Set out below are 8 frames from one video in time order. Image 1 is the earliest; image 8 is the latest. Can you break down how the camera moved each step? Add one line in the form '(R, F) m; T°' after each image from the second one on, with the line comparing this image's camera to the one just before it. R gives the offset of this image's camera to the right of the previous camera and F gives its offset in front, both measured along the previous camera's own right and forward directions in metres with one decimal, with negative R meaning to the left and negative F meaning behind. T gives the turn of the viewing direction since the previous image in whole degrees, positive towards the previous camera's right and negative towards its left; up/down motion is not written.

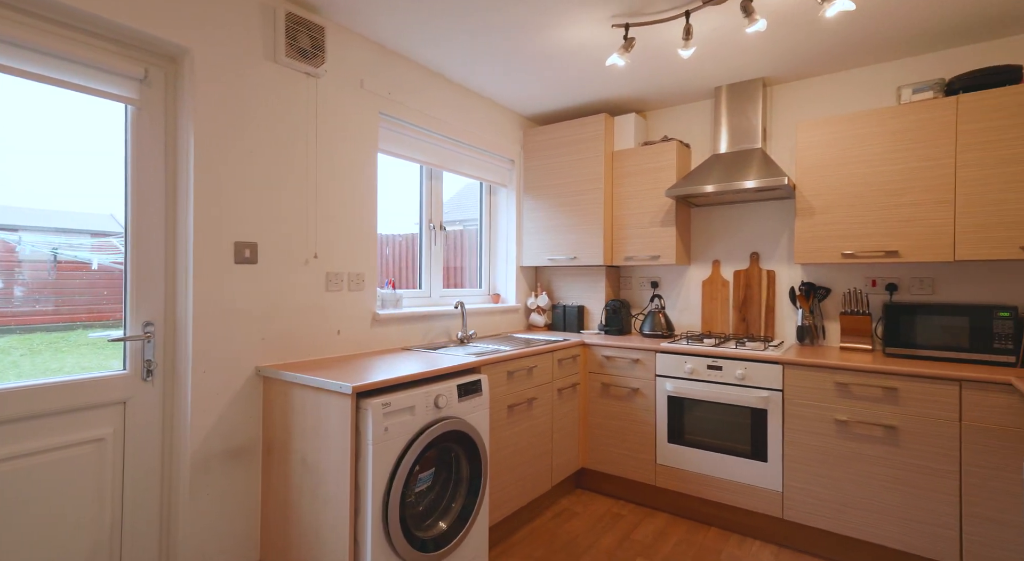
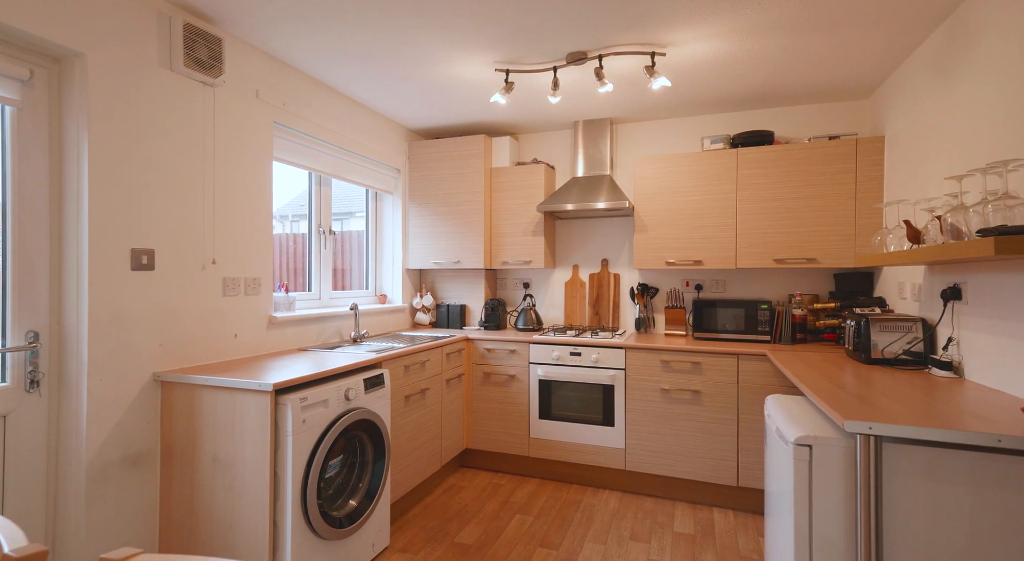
(-0.2, -0.4) m; +15°
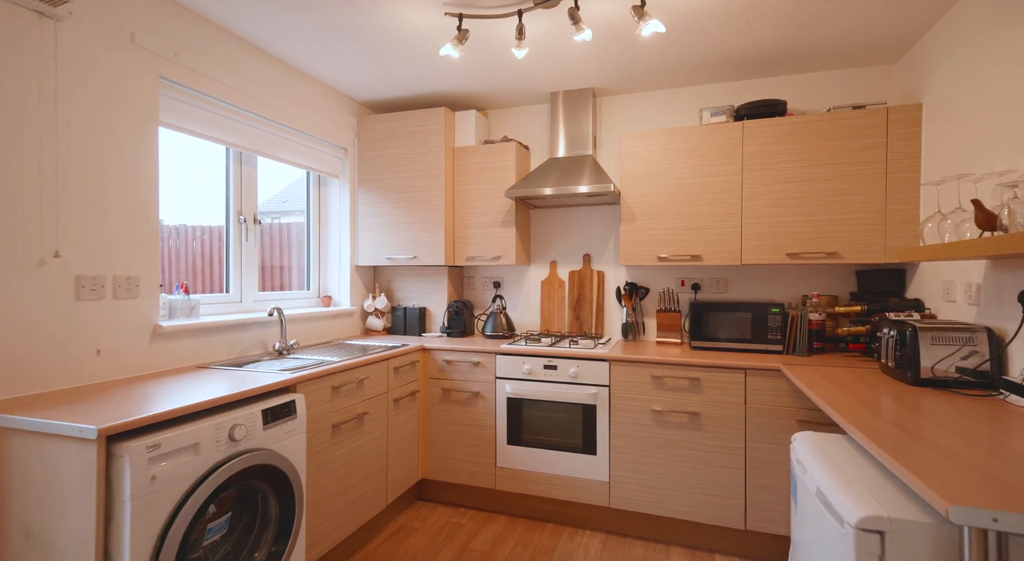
(+0.1, +0.5) m; +1°
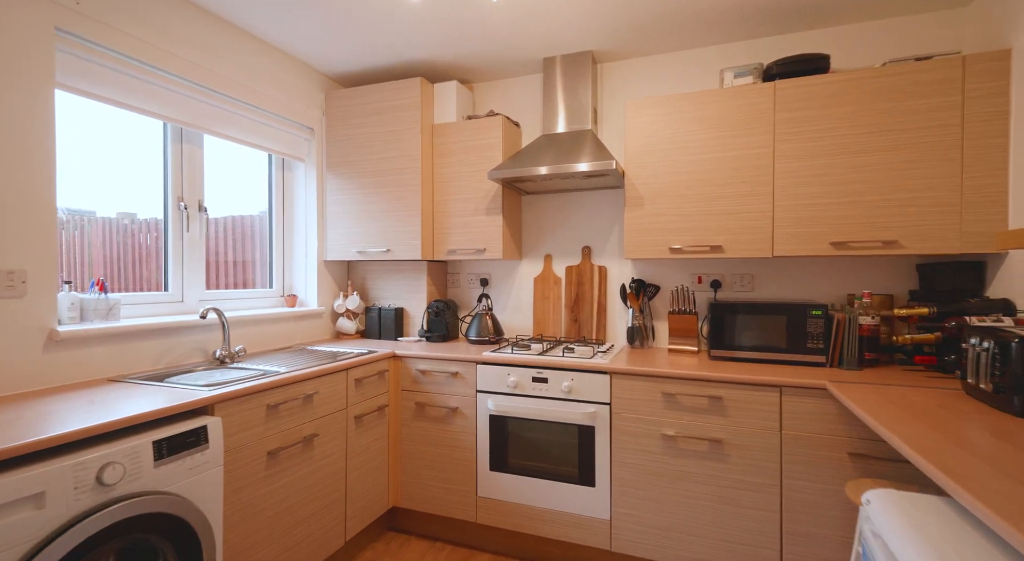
(+0.2, +0.4) m; -2°
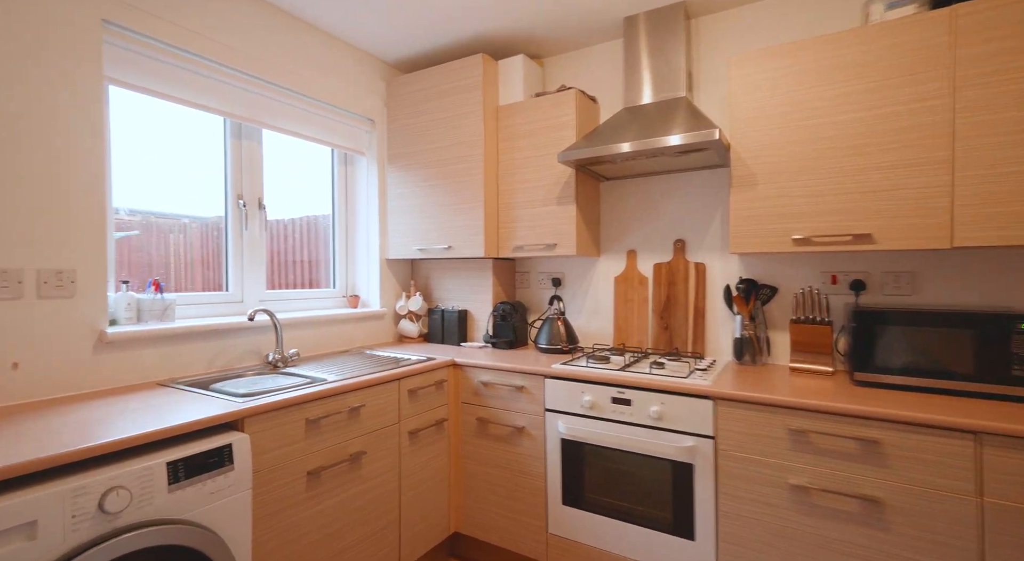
(+0.1, +0.3) m; -10°
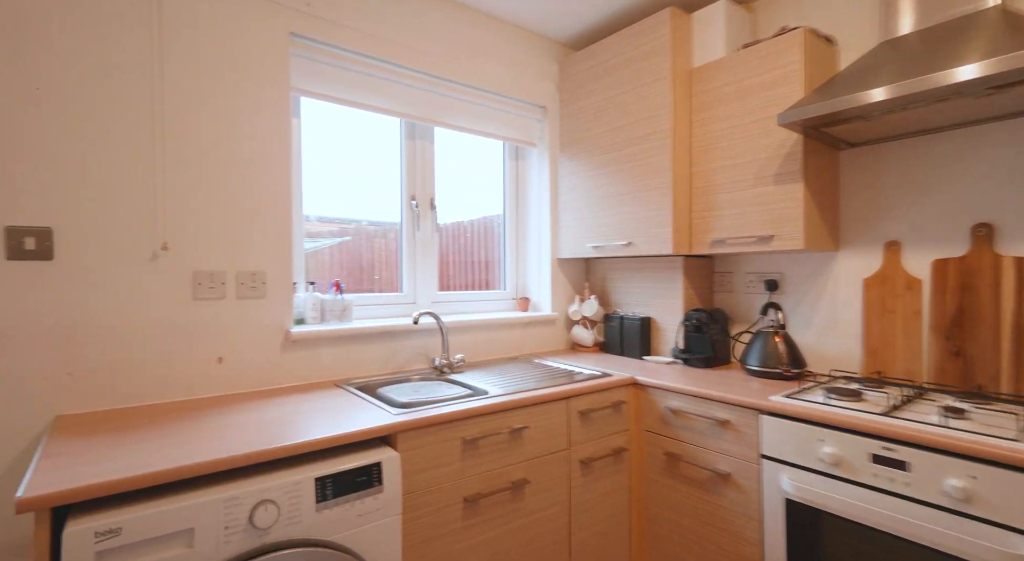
(0.0, +0.3) m; -20°
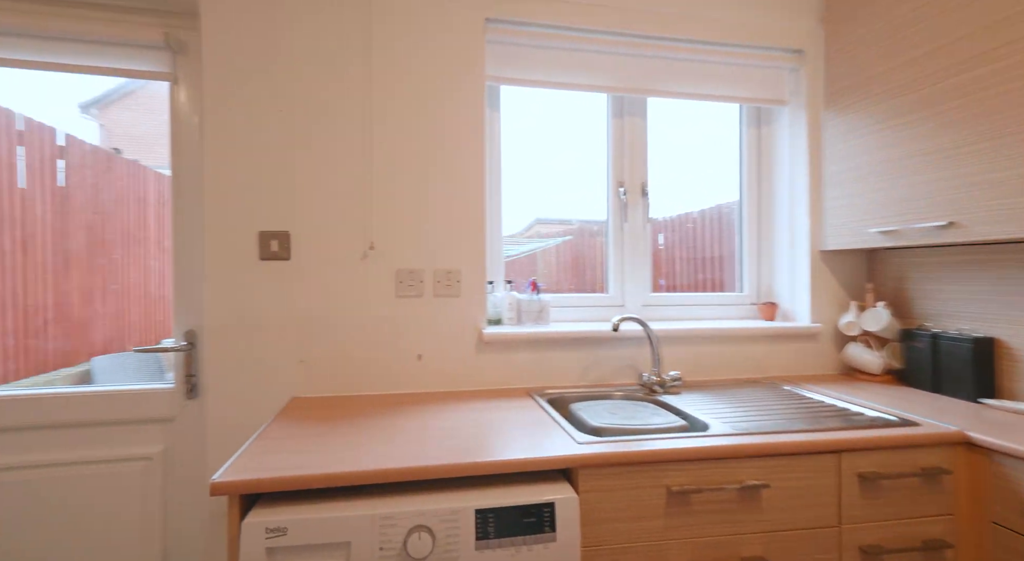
(0.0, +0.3) m; -27°
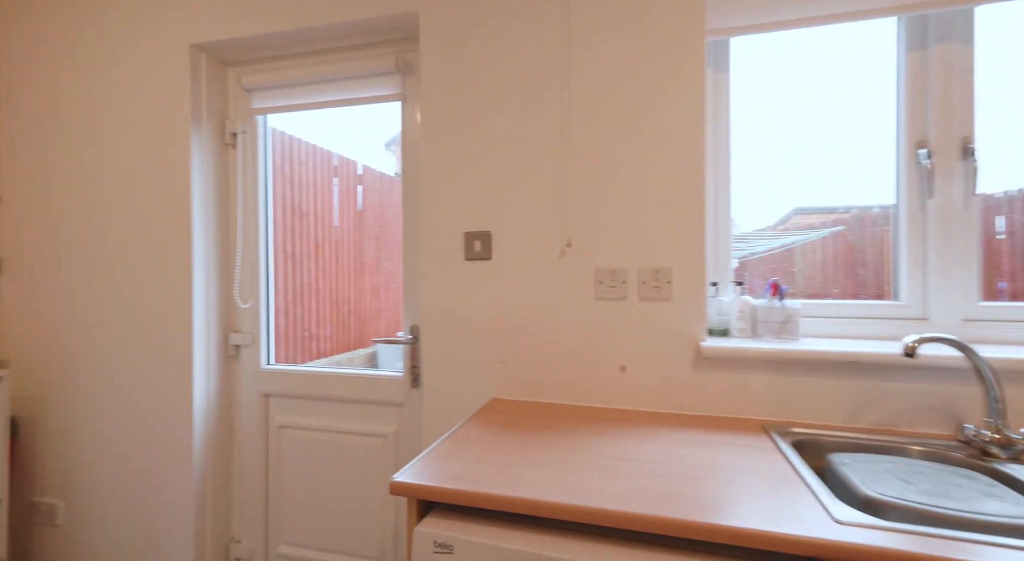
(+0.1, +0.2) m; -30°
